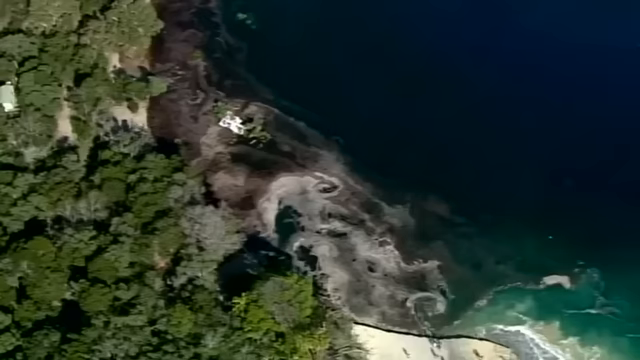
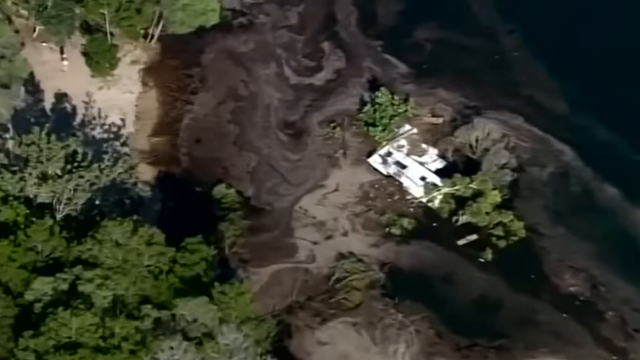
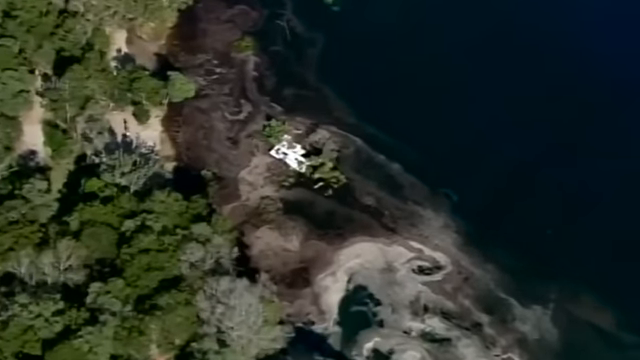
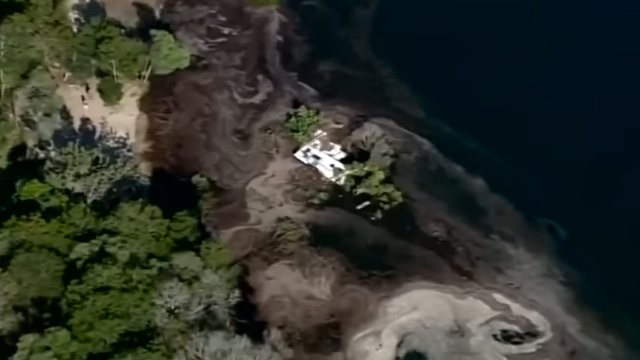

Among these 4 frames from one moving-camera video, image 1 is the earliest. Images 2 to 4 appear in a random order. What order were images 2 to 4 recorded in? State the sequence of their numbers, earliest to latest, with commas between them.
3, 4, 2
